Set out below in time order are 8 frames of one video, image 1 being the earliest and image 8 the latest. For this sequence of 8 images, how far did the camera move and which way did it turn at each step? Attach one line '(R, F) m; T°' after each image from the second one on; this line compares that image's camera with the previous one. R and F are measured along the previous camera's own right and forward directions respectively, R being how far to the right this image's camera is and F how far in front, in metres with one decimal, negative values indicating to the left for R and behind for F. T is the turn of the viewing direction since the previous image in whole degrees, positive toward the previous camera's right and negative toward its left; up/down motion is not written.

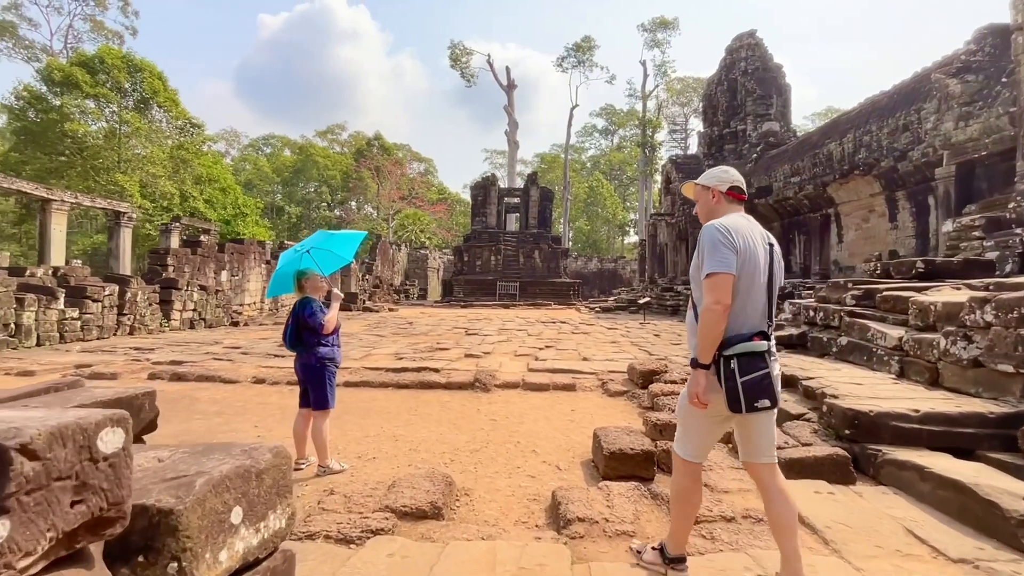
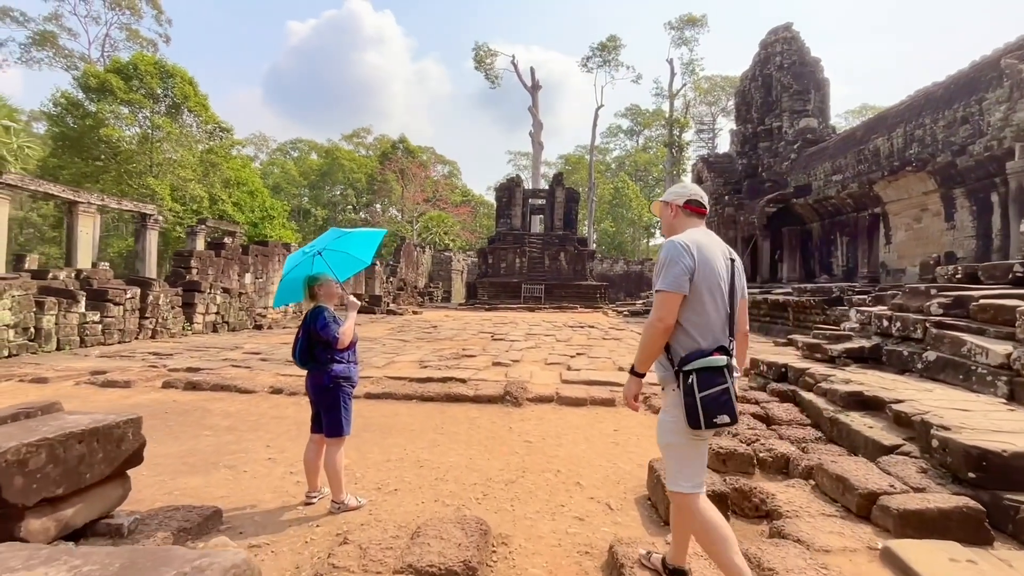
(-0.1, +0.4) m; -2°
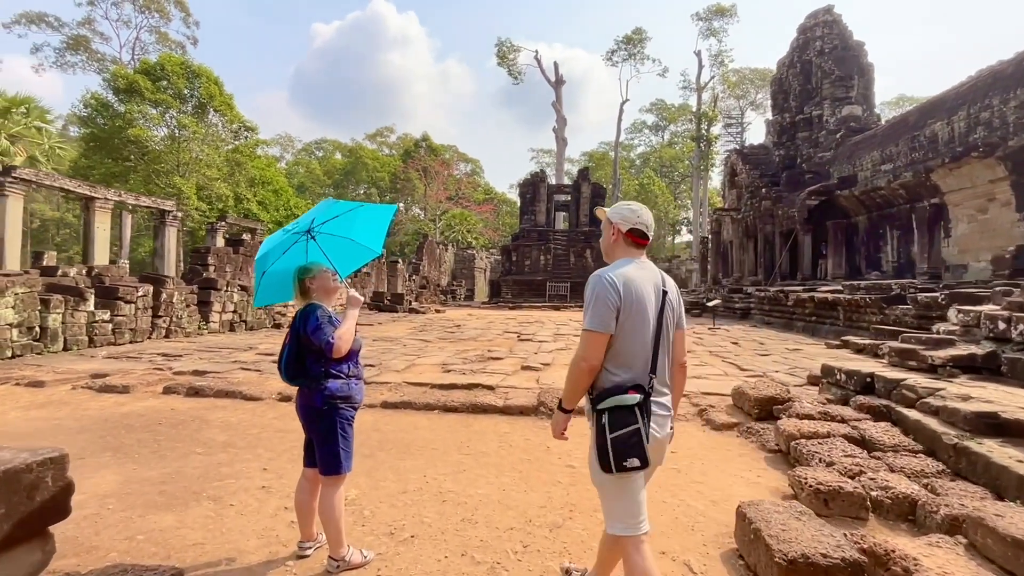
(-0.1, +0.6) m; -2°
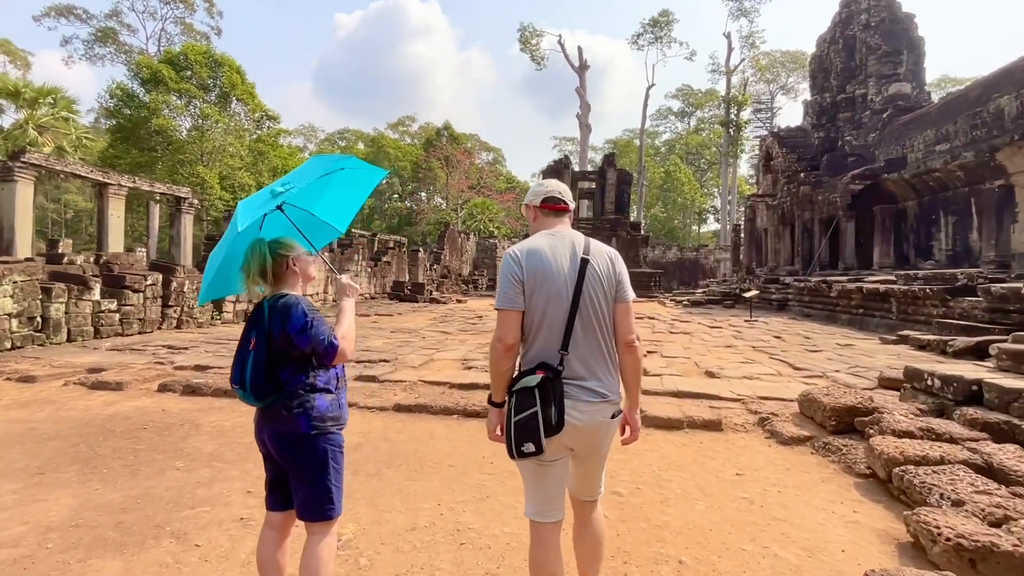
(-0.1, +0.6) m; -2°
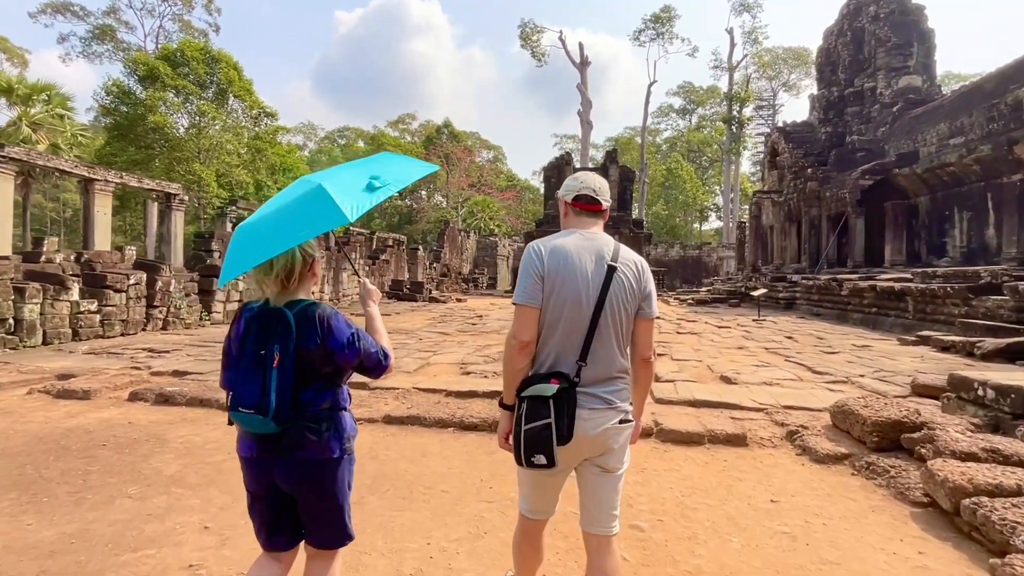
(0.0, +0.4) m; 0°
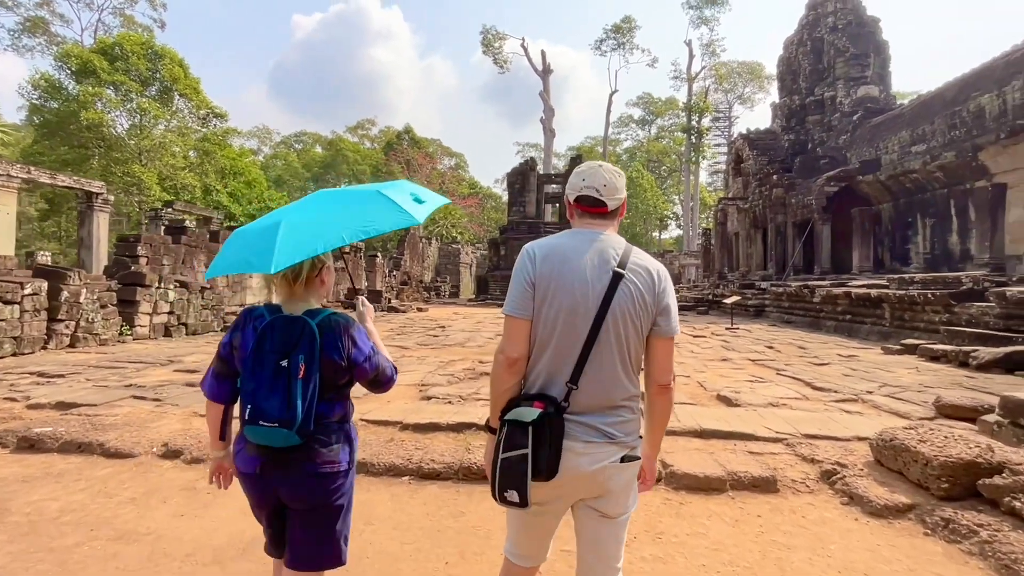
(-0.1, +0.8) m; +4°
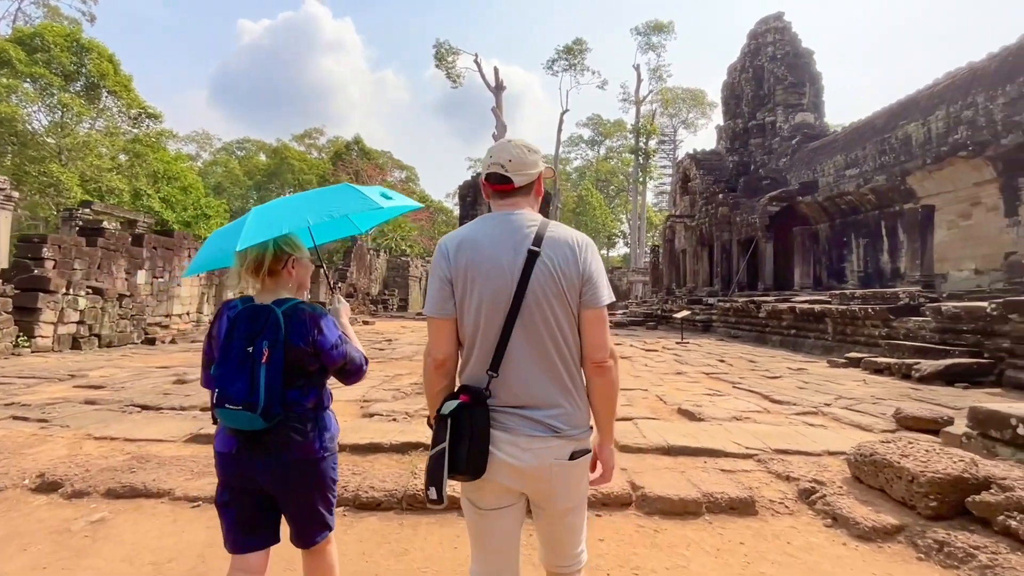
(0.0, +0.3) m; +5°
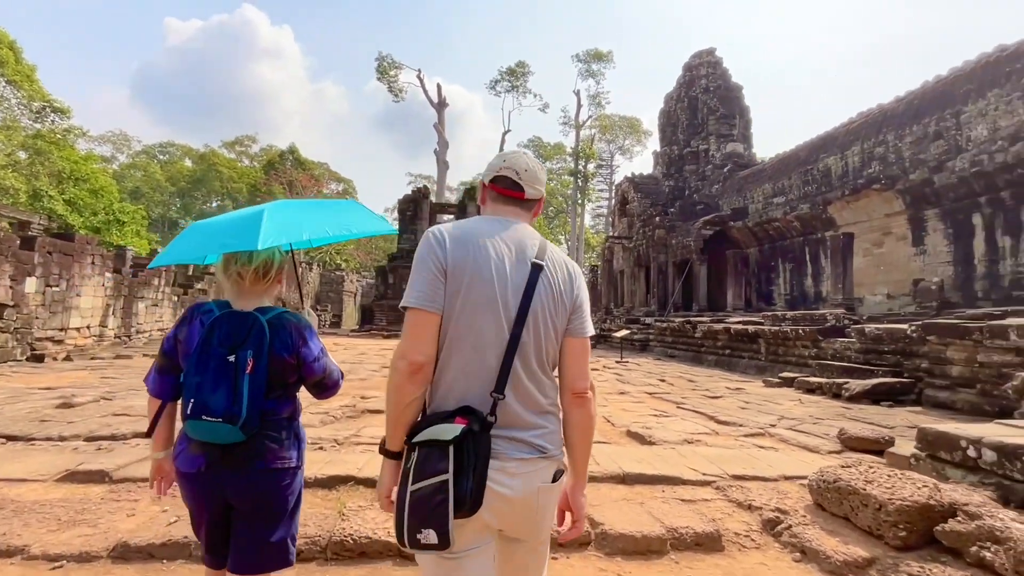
(0.0, +0.3) m; +6°
